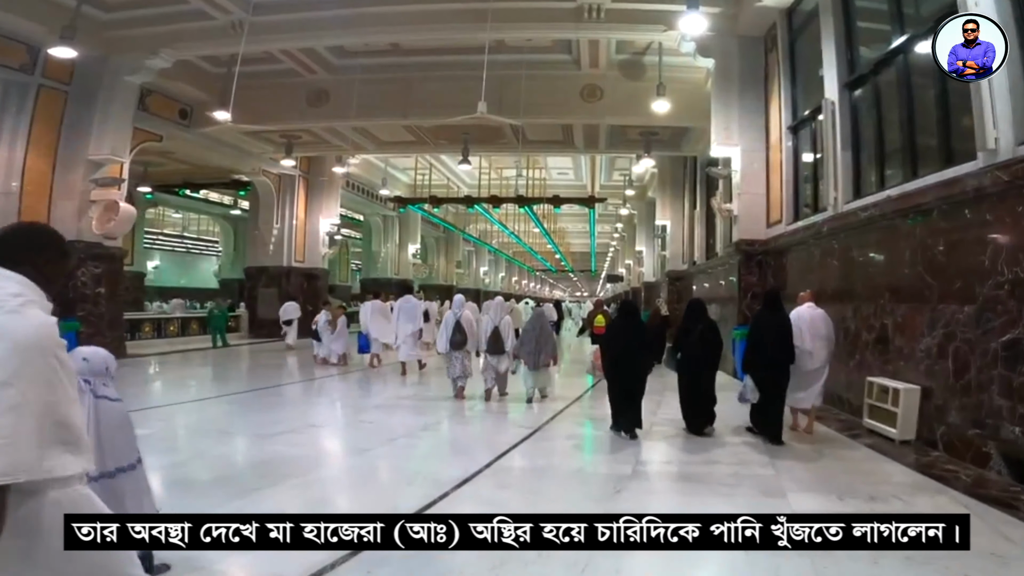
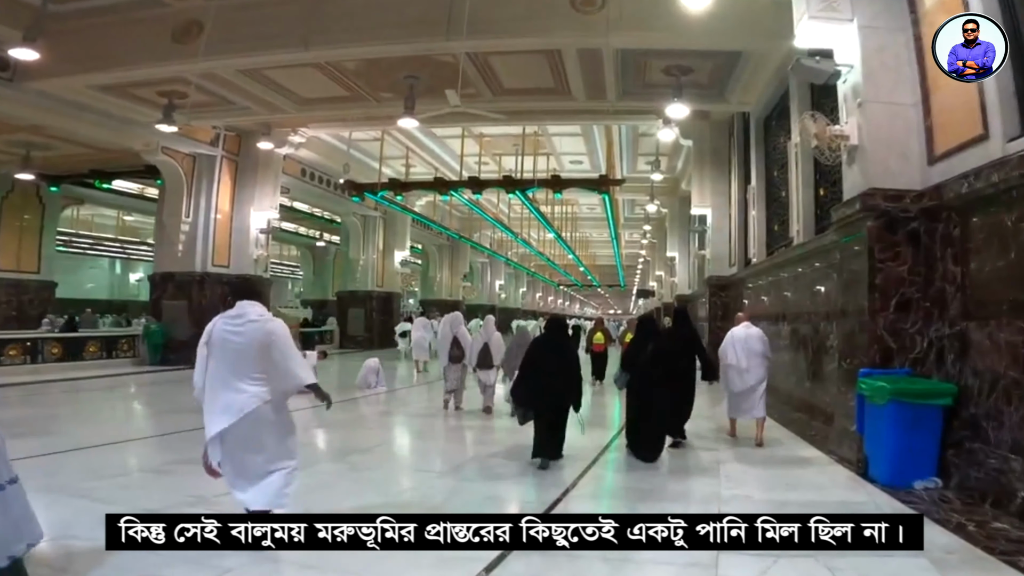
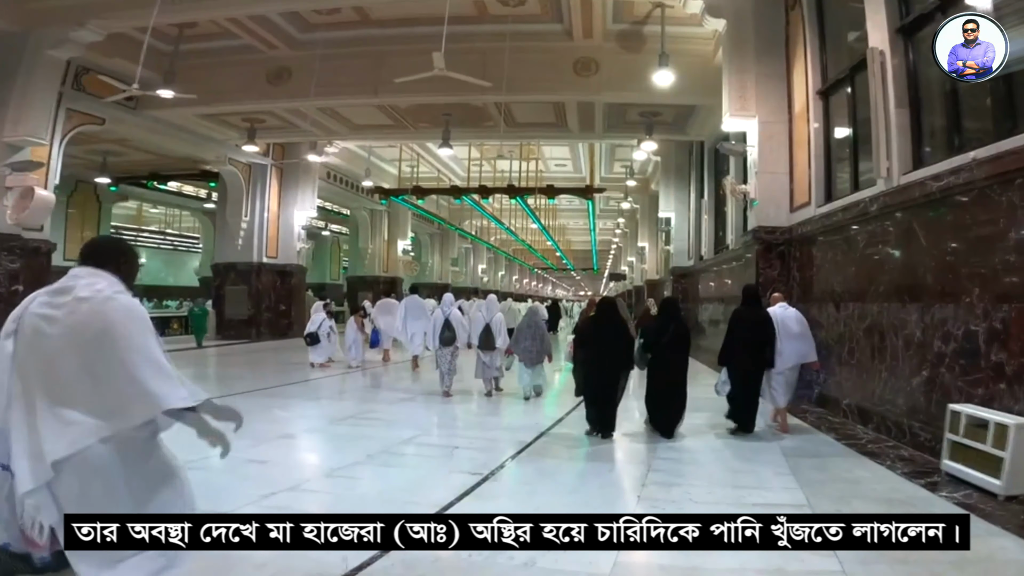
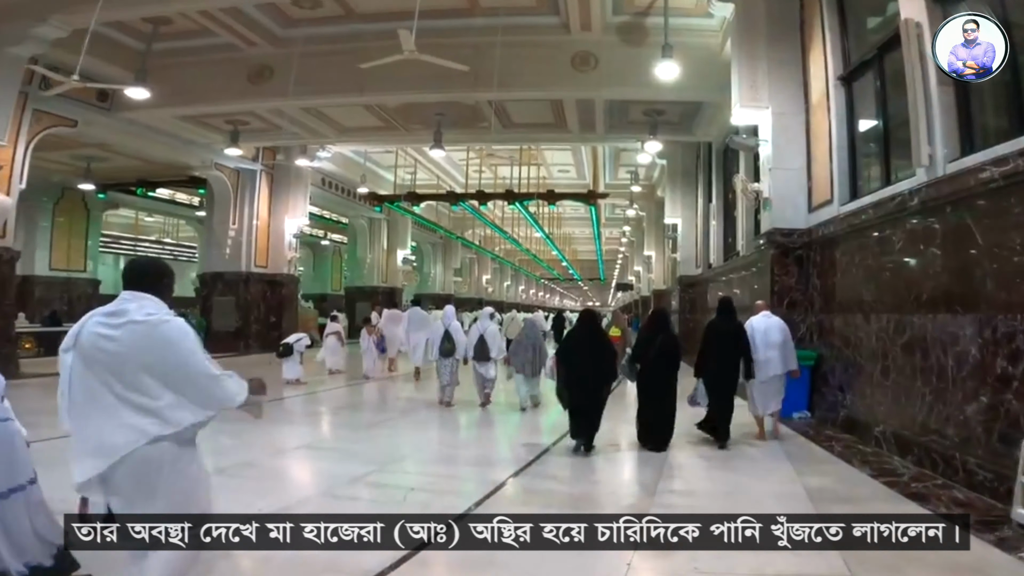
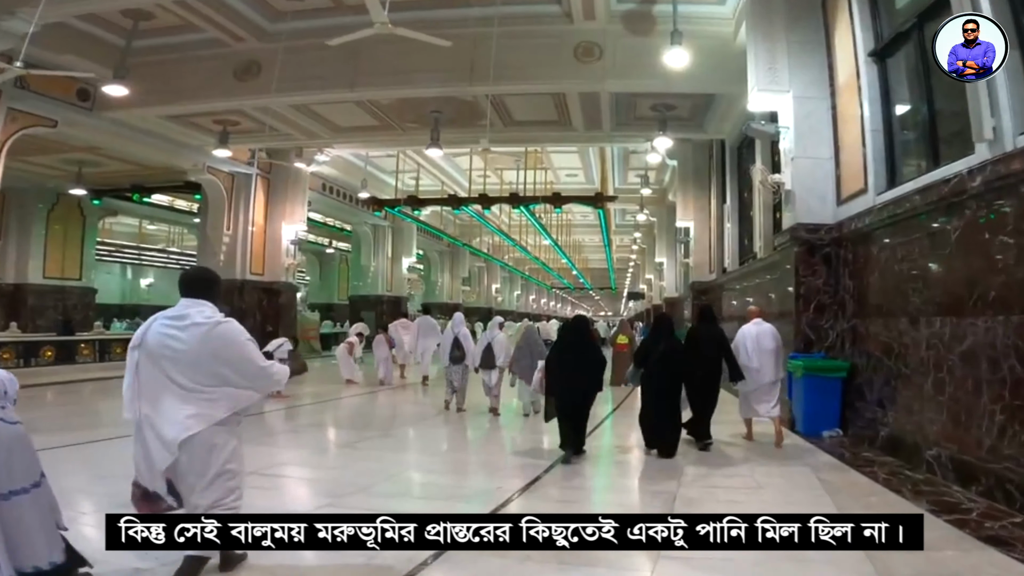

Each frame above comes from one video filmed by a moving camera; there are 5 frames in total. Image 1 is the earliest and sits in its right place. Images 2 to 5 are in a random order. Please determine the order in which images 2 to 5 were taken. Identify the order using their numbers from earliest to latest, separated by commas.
3, 4, 5, 2
